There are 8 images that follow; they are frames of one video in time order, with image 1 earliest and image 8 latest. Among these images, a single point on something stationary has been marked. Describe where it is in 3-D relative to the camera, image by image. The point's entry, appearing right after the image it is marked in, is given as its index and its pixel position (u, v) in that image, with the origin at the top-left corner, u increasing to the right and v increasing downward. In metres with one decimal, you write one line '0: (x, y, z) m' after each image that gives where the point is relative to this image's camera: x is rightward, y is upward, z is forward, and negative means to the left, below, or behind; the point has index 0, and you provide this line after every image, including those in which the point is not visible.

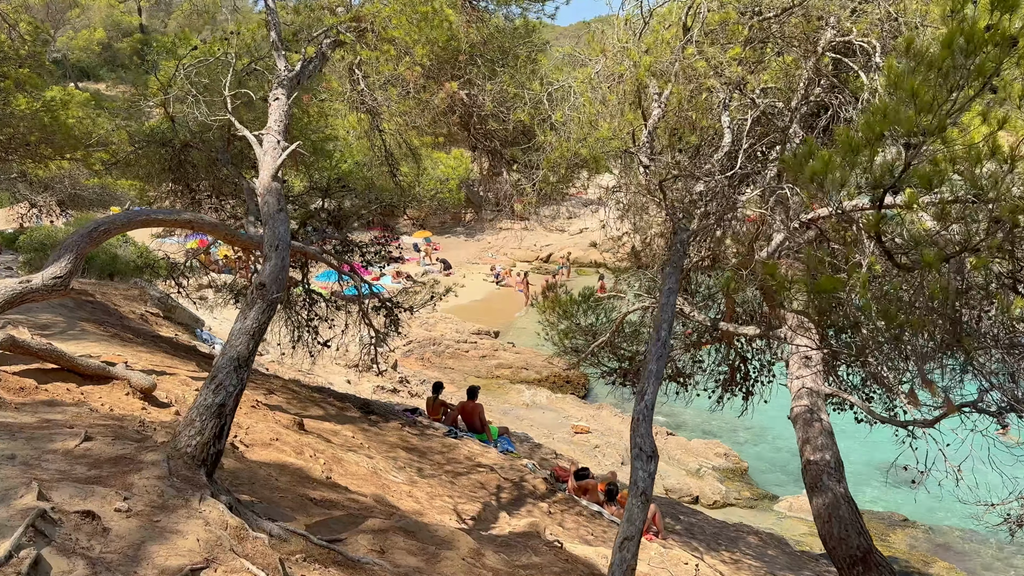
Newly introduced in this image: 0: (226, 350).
0: (-1.5, -0.3, +4.3) m
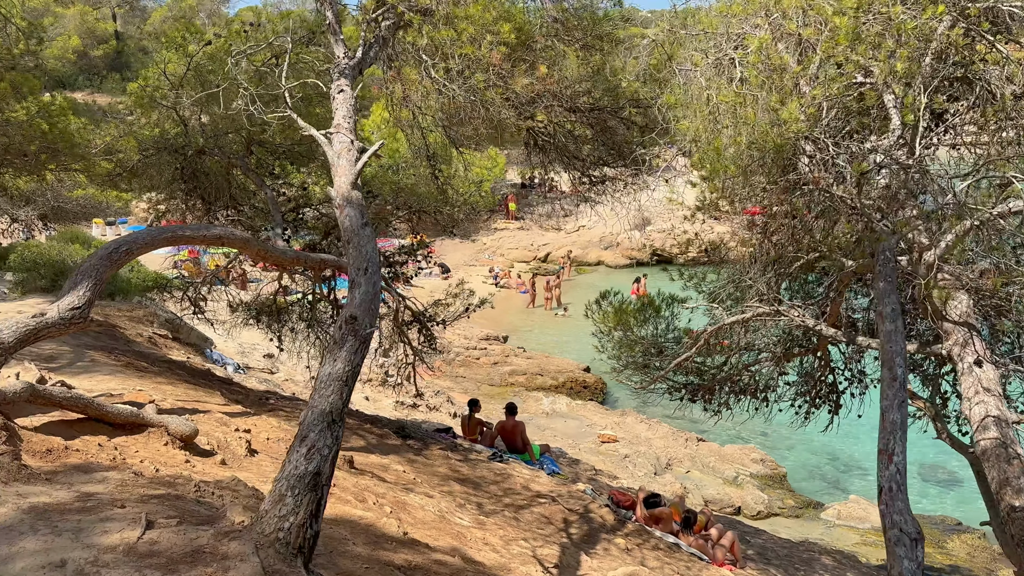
0: (-0.8, -0.5, +3.5) m
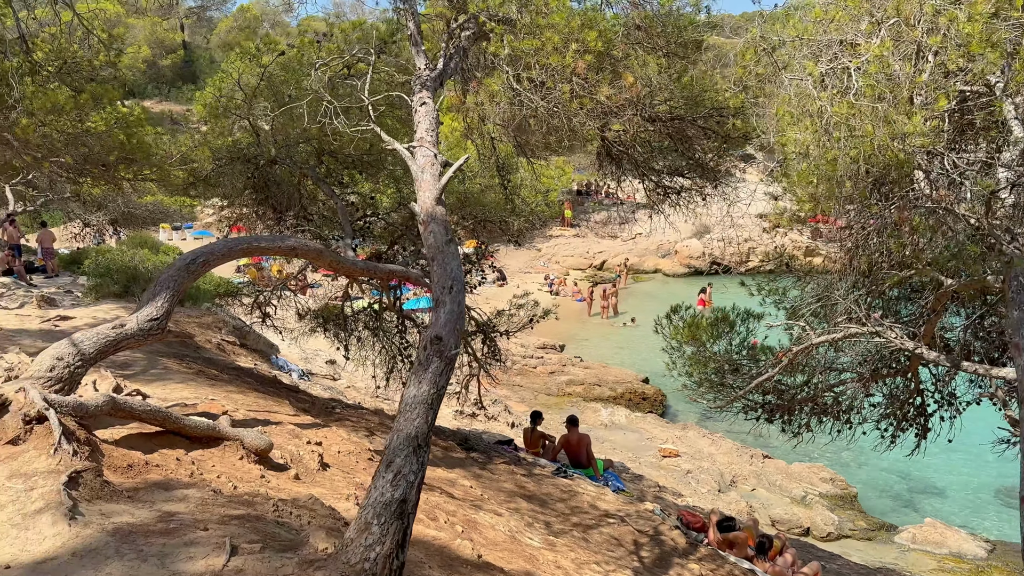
0: (-0.5, -0.6, +3.4) m
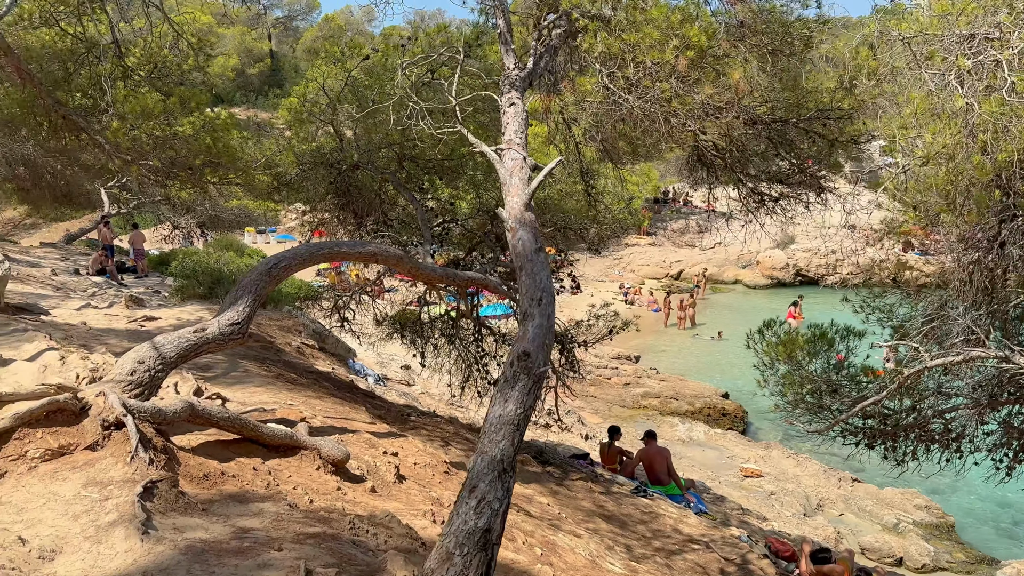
0: (-0.1, -0.6, +3.1) m
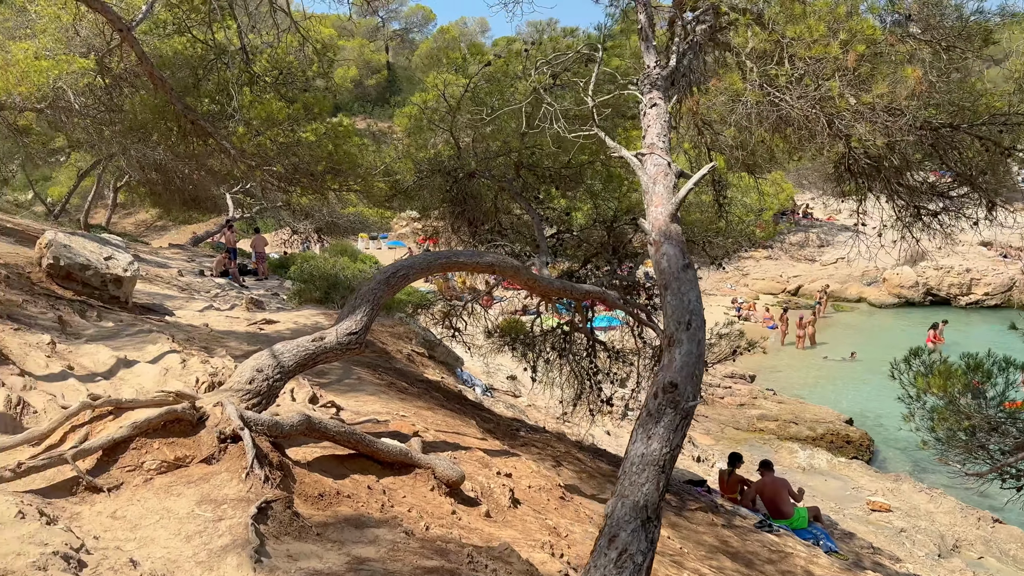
0: (+0.4, -0.7, +2.8) m
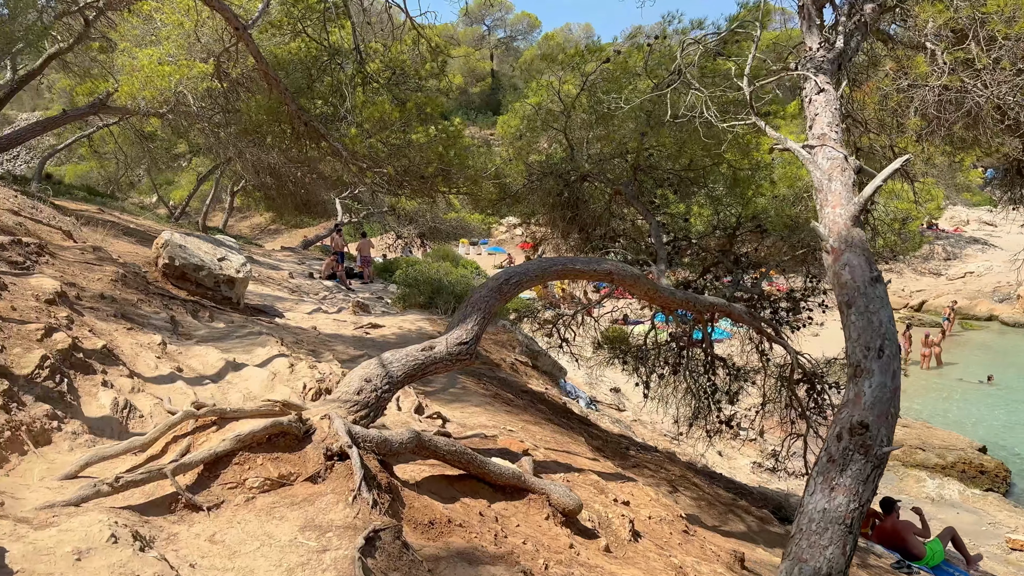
0: (+0.8, -0.7, +2.3) m
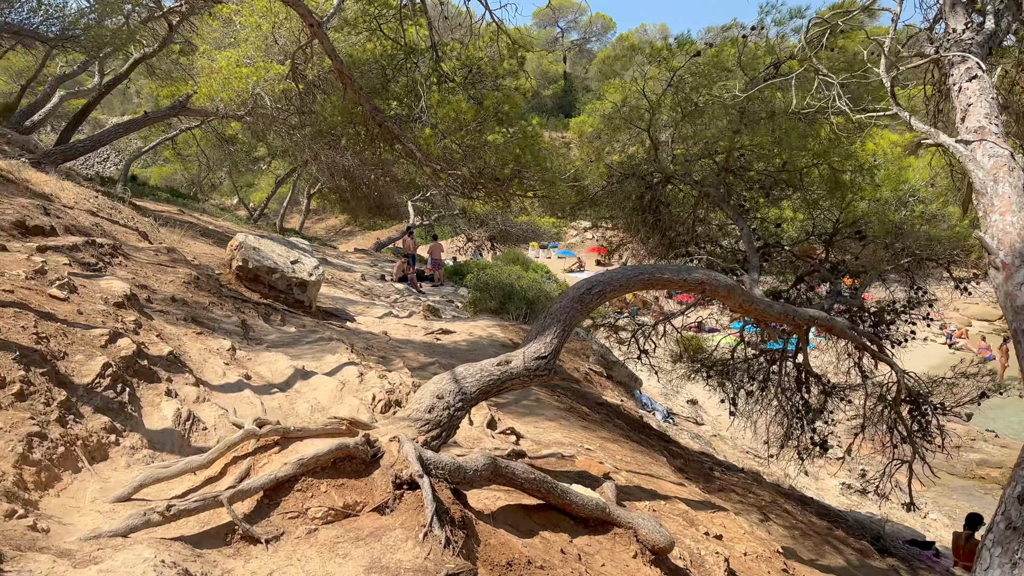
0: (+1.1, -0.8, +1.9) m
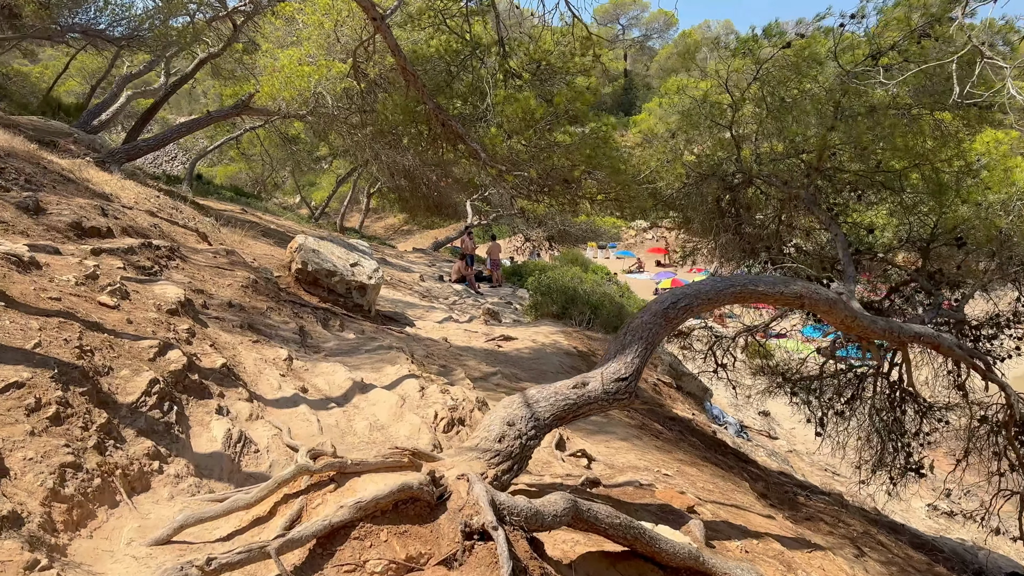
0: (+1.3, -0.9, +1.4) m
